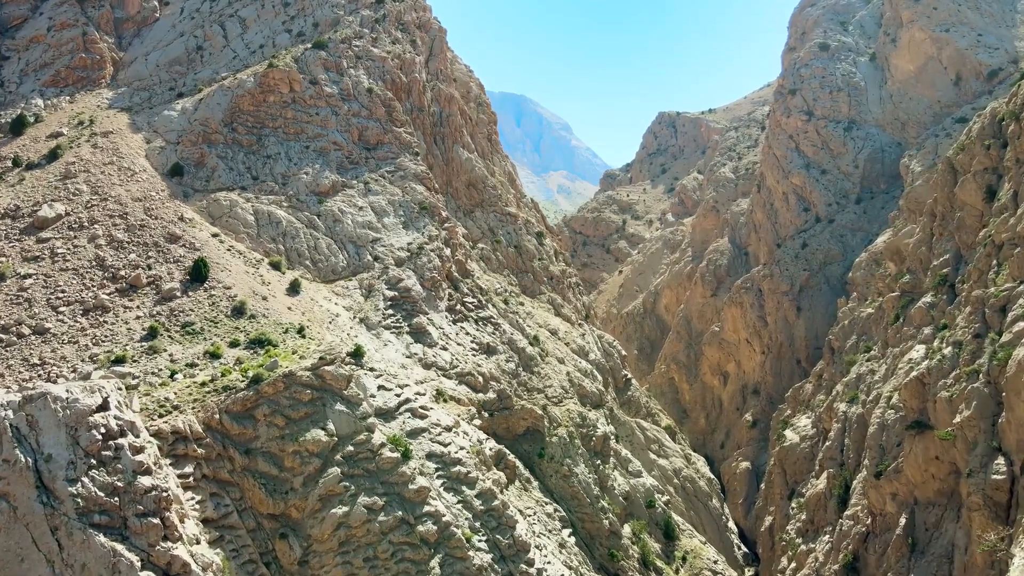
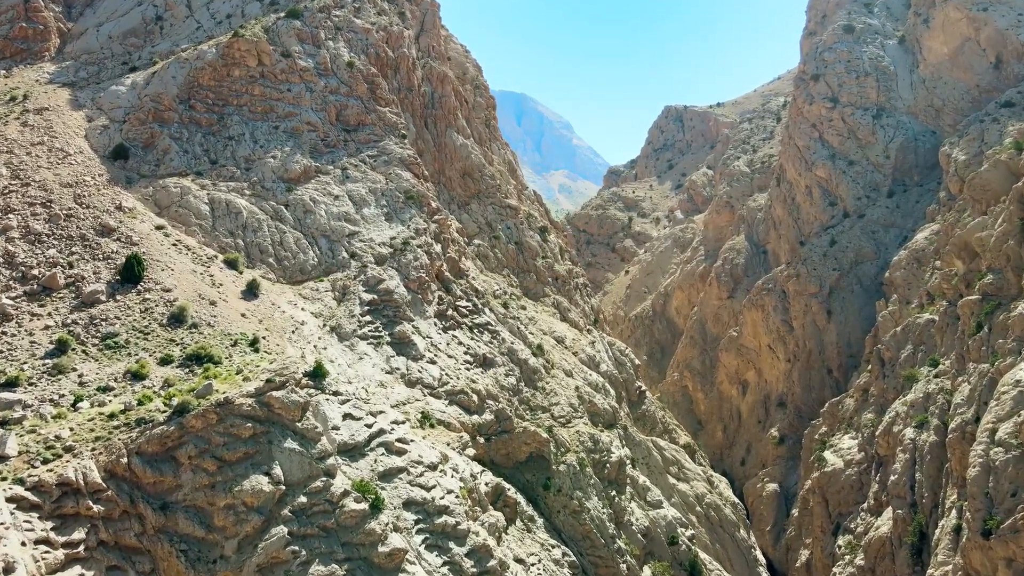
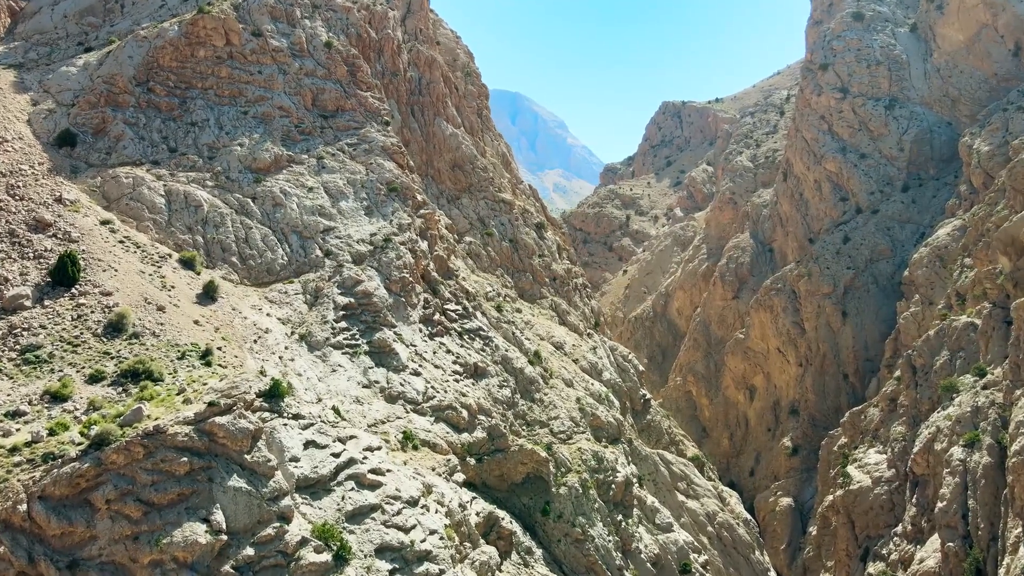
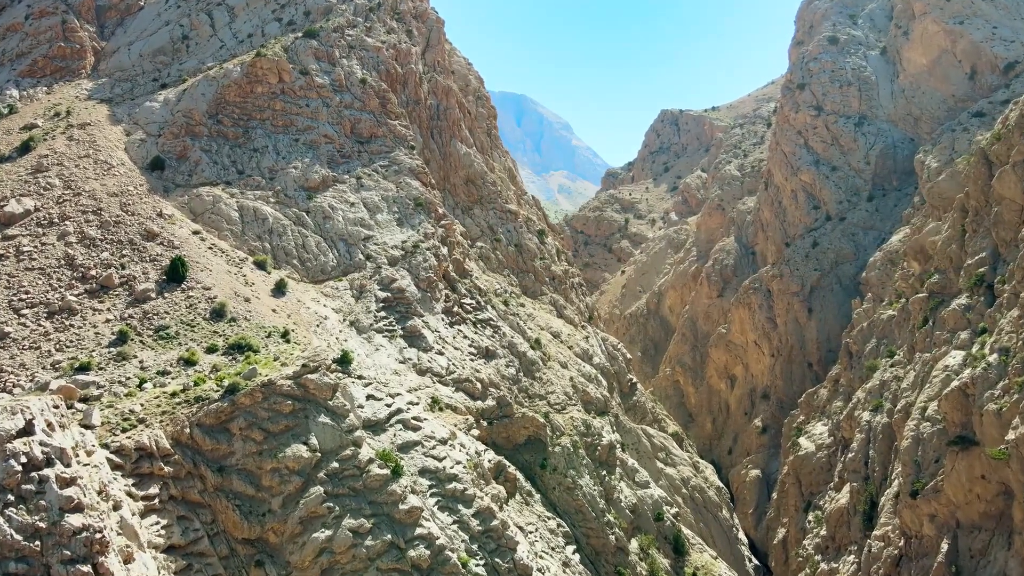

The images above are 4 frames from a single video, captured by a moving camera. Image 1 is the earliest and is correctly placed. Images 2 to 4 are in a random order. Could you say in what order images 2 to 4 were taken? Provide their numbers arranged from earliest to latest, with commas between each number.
4, 2, 3
